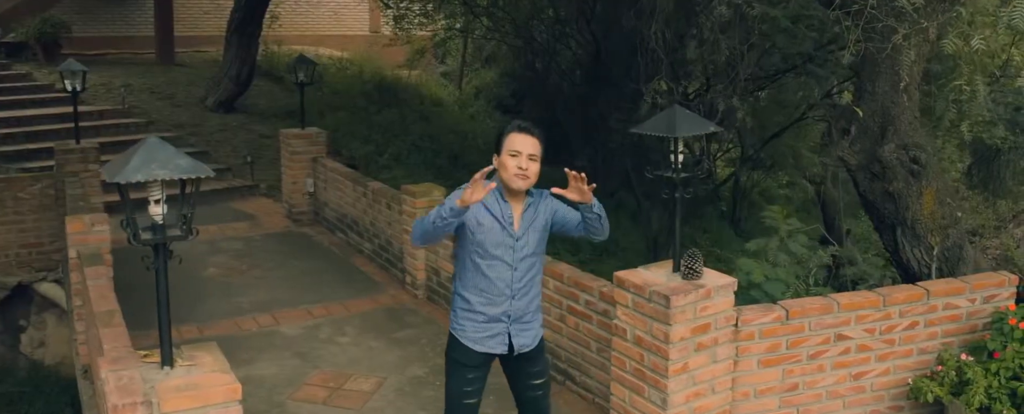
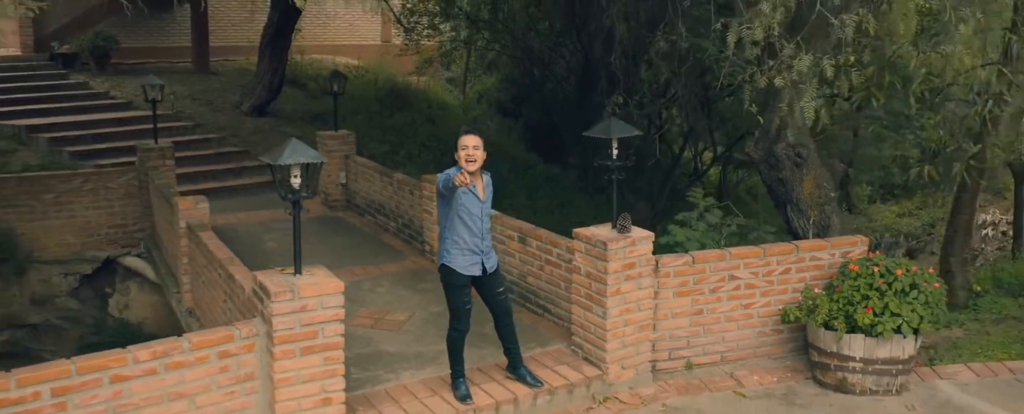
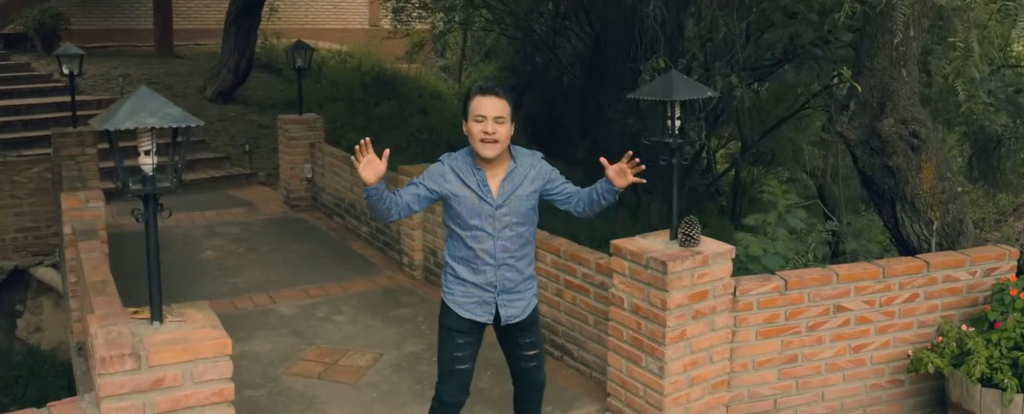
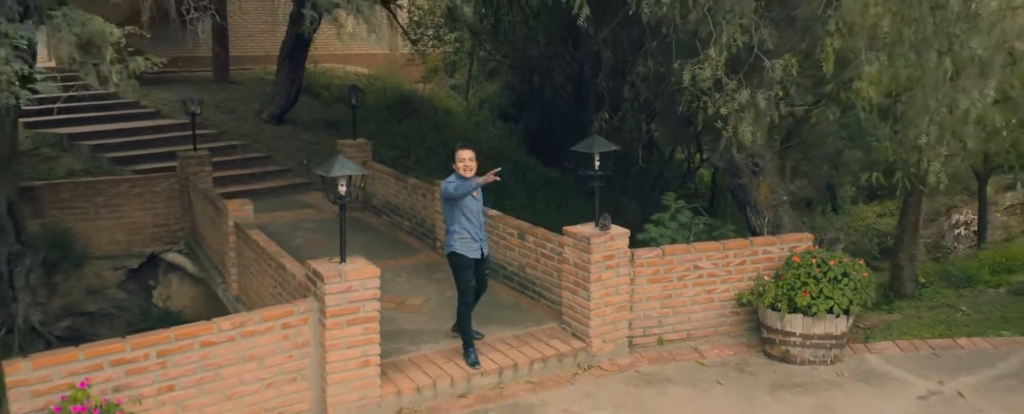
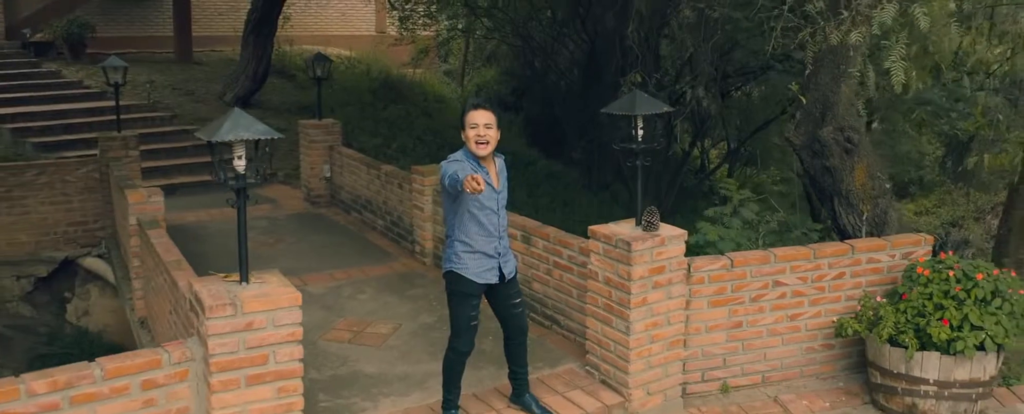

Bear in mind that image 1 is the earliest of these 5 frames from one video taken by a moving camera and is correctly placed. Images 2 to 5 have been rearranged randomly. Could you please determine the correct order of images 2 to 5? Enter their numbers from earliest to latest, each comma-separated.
3, 5, 2, 4
